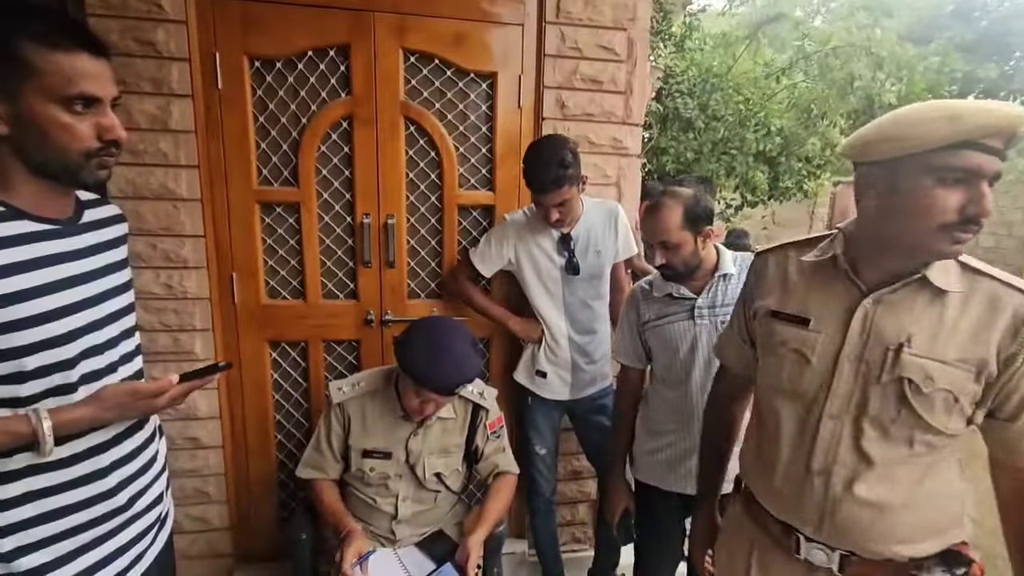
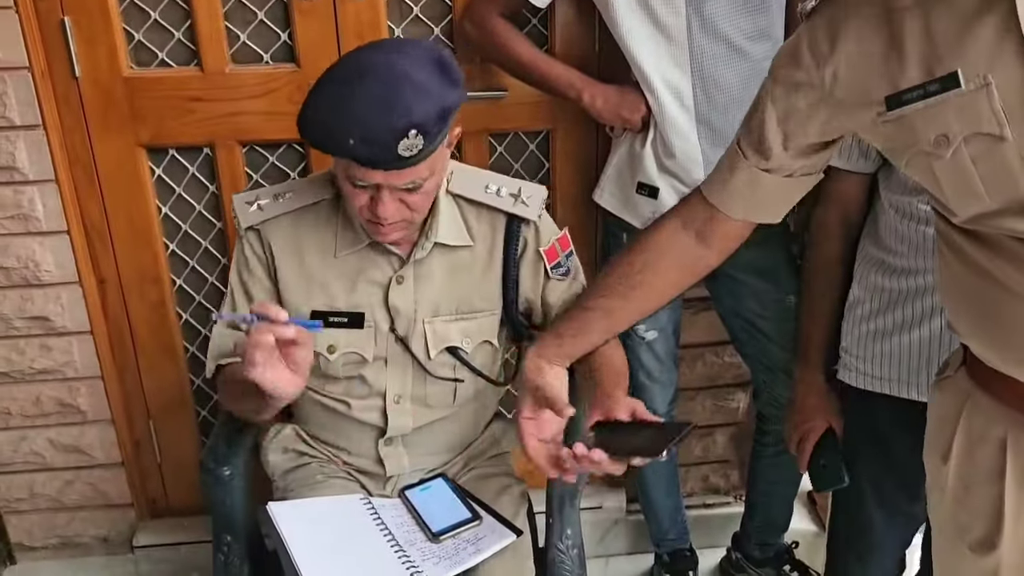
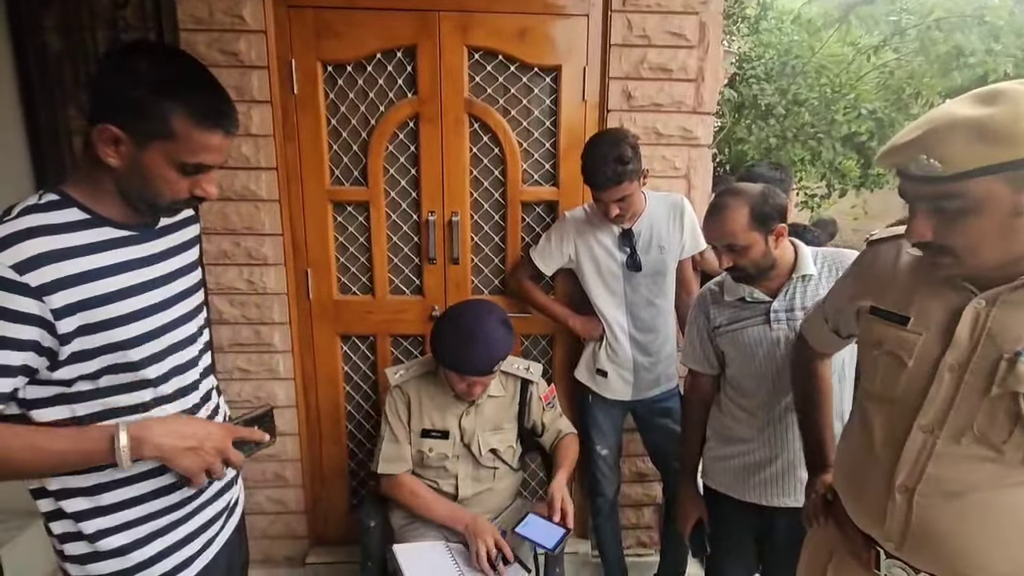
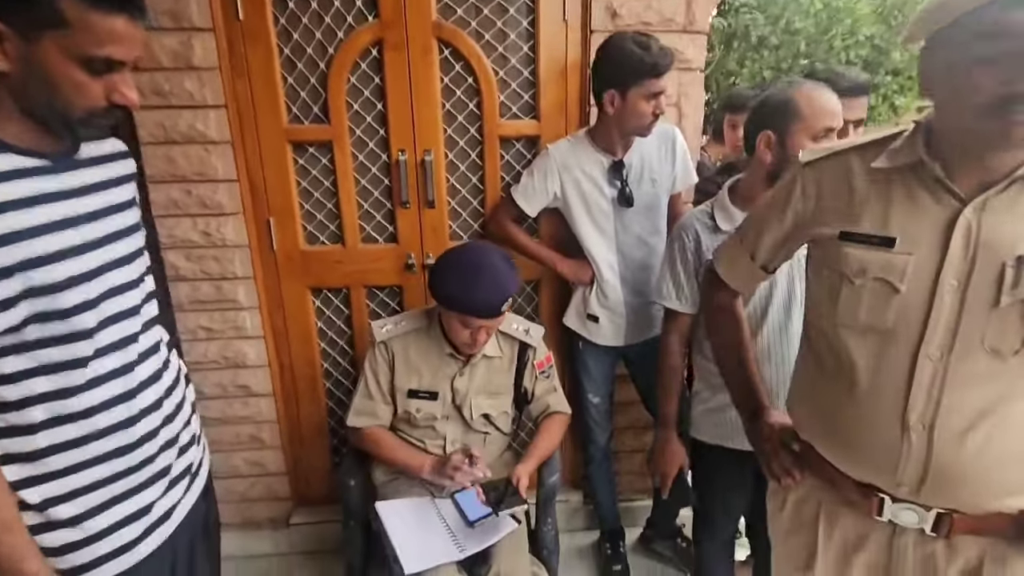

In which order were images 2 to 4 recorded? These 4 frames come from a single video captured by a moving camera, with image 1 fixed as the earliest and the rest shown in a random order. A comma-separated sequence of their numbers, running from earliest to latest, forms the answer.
3, 4, 2
